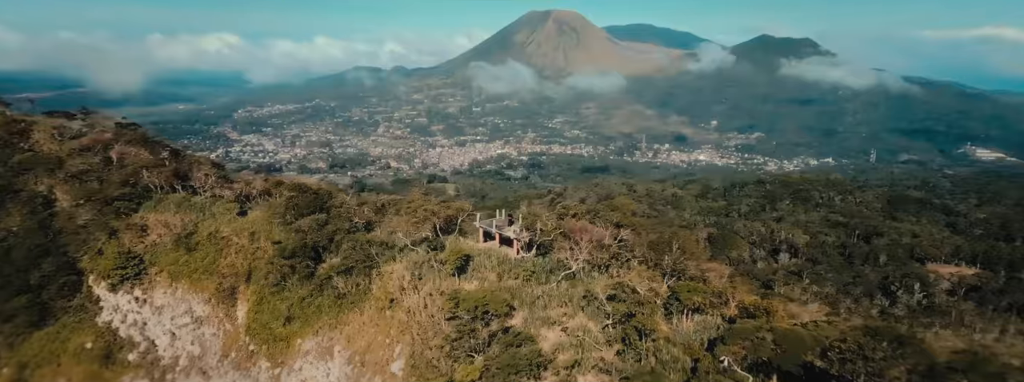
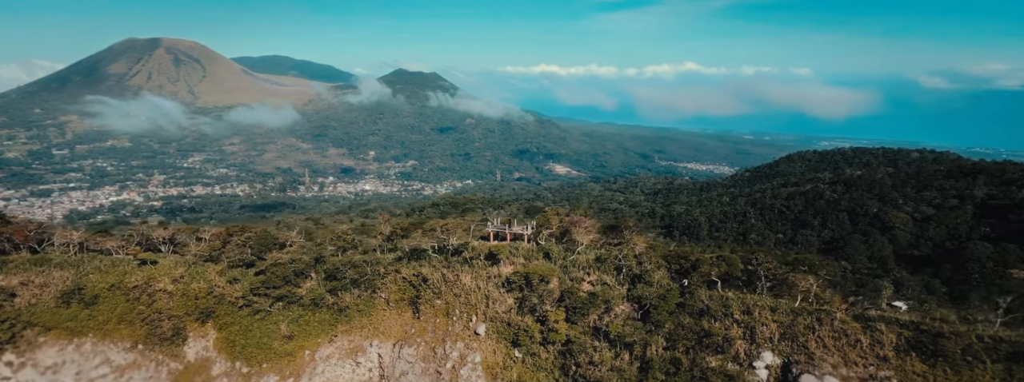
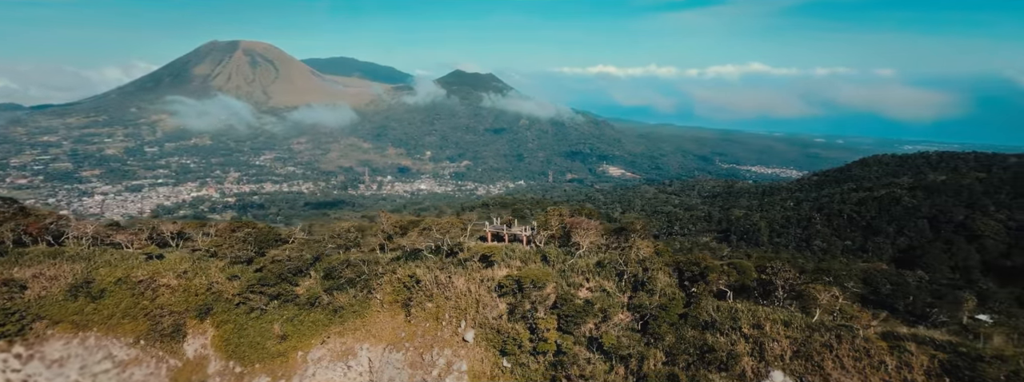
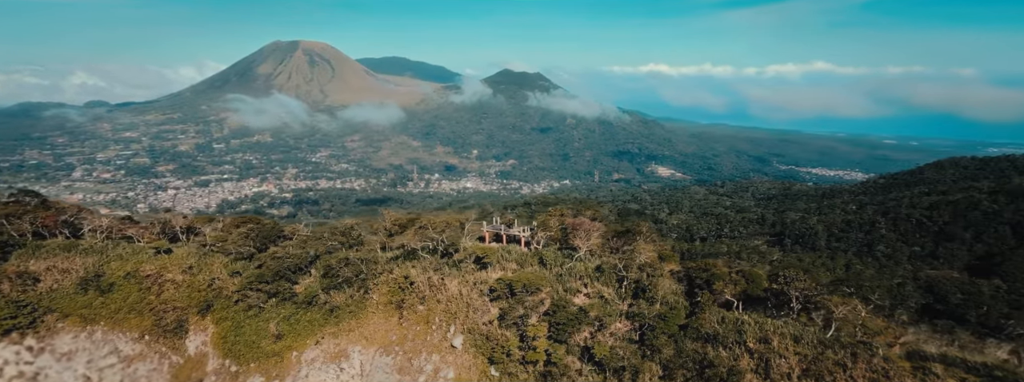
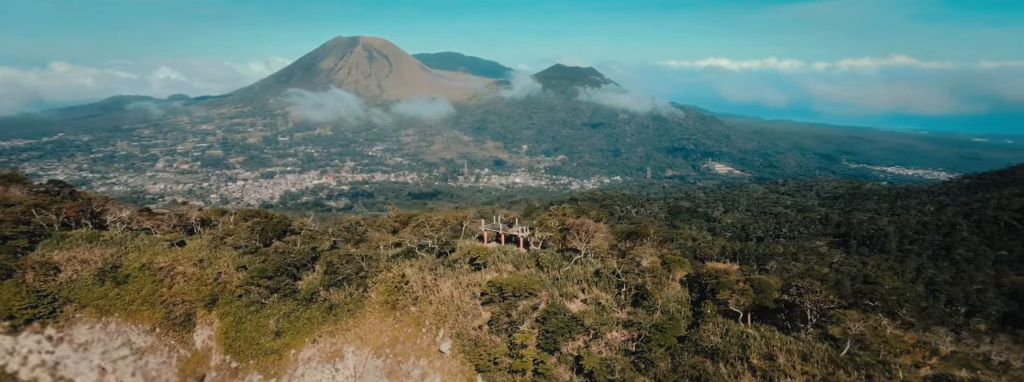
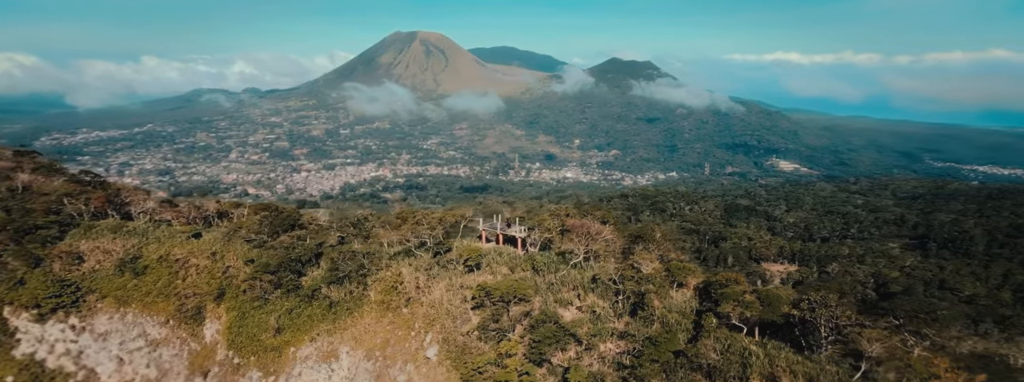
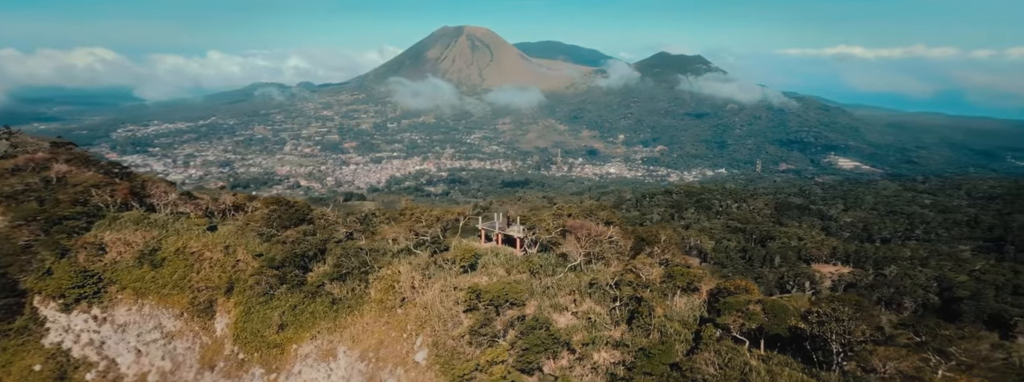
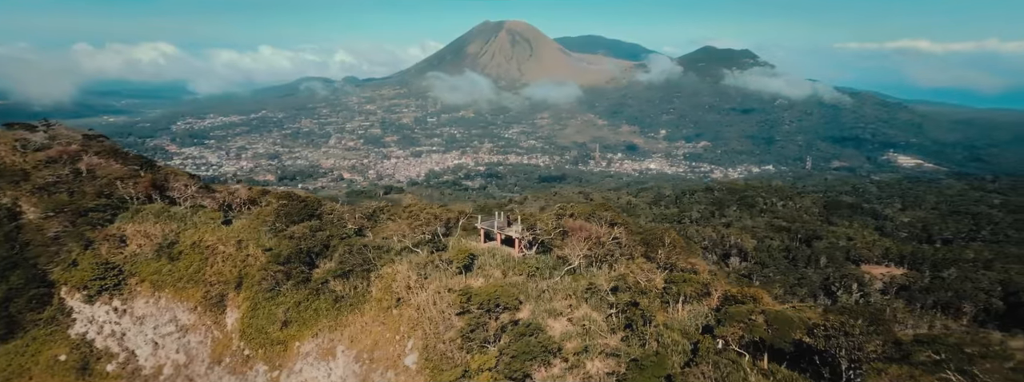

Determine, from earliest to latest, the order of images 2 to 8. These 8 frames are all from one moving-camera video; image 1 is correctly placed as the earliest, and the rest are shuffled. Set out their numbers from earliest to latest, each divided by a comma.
8, 7, 6, 5, 4, 3, 2
